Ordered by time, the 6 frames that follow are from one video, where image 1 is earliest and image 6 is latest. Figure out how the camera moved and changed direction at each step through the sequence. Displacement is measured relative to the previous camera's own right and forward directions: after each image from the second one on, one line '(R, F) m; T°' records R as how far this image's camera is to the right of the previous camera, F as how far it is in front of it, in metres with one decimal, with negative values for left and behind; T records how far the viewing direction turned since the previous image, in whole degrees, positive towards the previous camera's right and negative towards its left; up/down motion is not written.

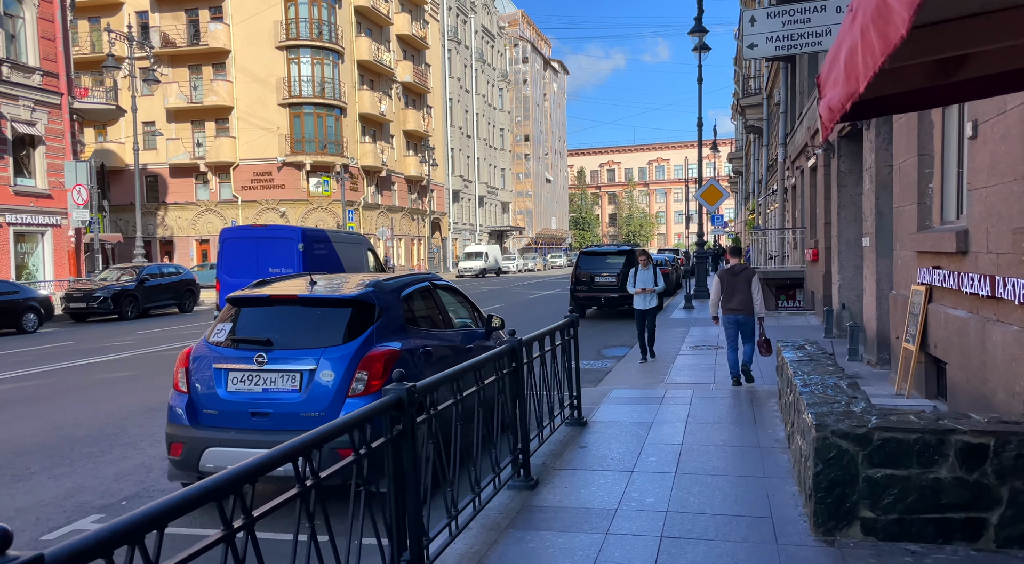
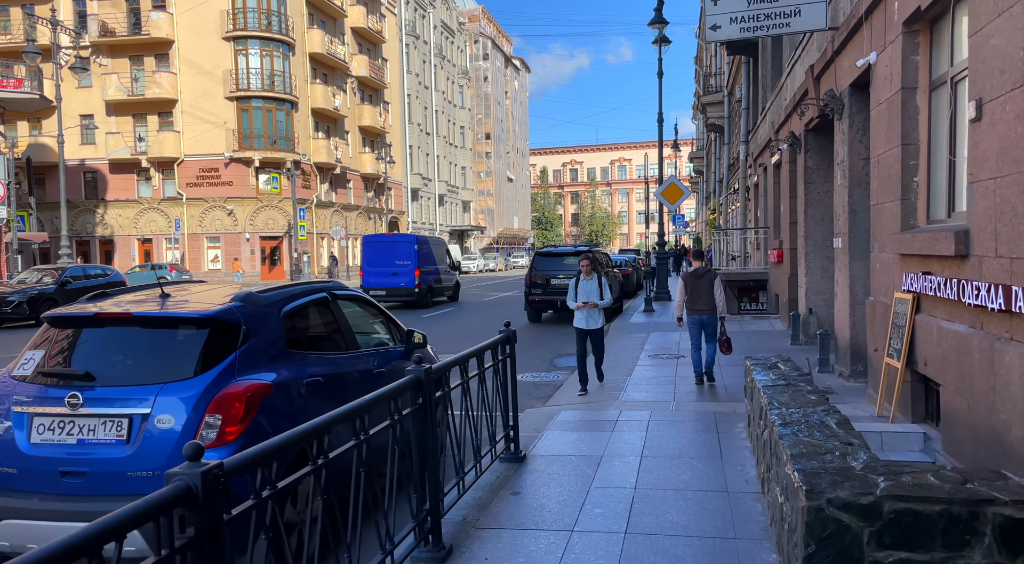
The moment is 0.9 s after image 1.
(+0.3, +1.0) m; +3°
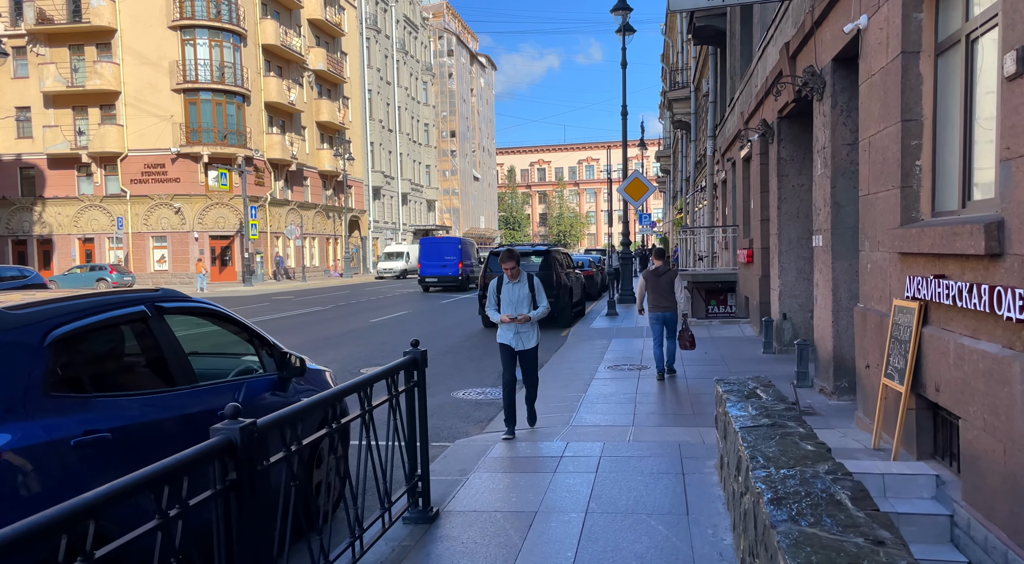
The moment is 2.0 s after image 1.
(+0.3, +1.2) m; +2°
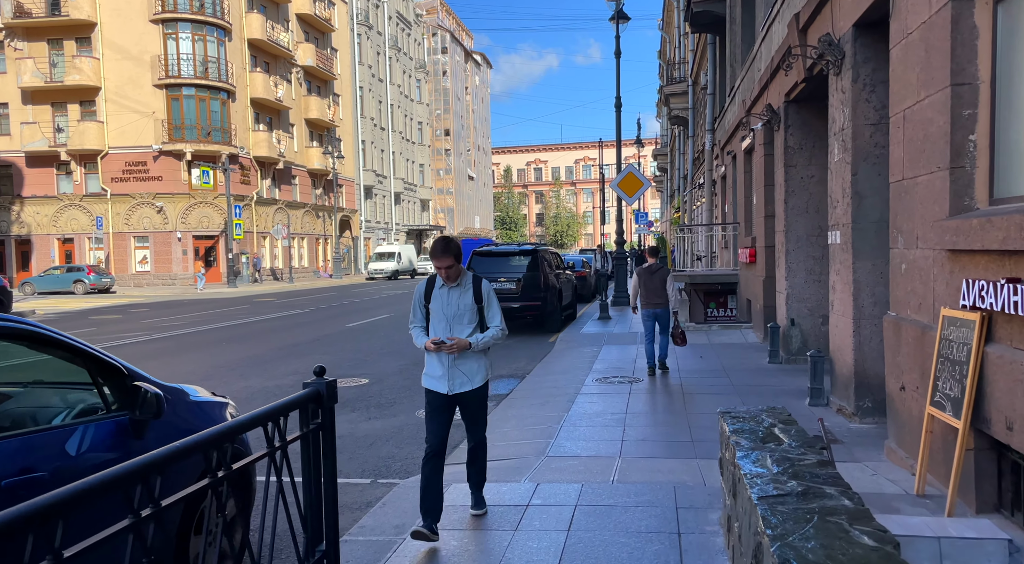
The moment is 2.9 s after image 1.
(+0.3, +1.1) m; 0°
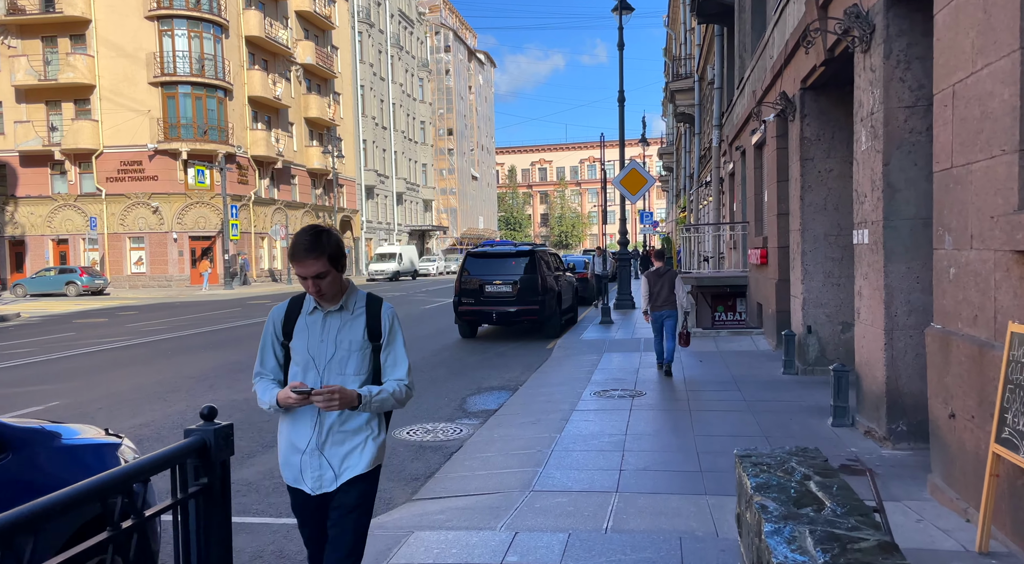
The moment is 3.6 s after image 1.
(+0.2, +0.8) m; 0°
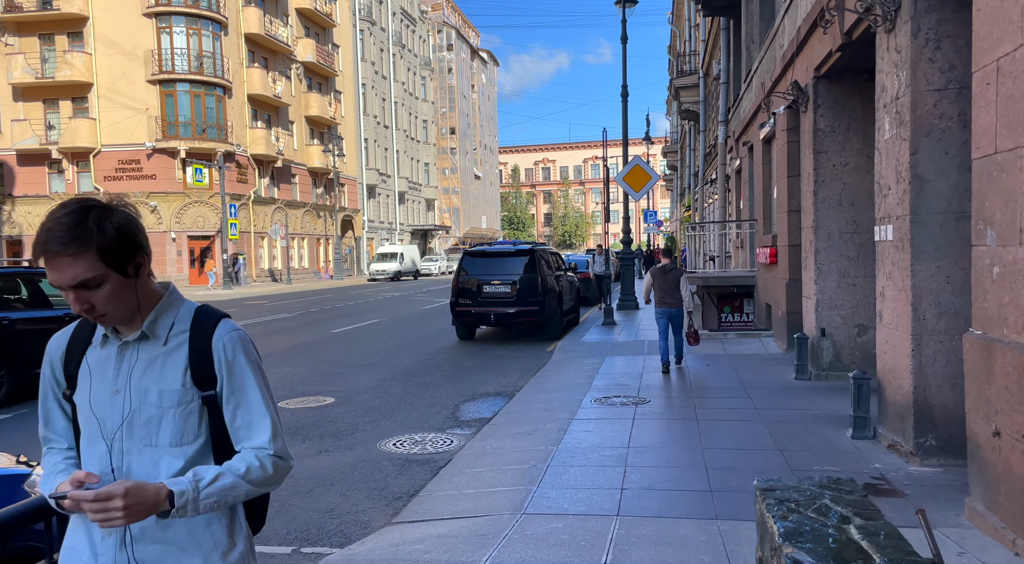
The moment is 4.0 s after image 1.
(+0.1, +0.5) m; 0°
